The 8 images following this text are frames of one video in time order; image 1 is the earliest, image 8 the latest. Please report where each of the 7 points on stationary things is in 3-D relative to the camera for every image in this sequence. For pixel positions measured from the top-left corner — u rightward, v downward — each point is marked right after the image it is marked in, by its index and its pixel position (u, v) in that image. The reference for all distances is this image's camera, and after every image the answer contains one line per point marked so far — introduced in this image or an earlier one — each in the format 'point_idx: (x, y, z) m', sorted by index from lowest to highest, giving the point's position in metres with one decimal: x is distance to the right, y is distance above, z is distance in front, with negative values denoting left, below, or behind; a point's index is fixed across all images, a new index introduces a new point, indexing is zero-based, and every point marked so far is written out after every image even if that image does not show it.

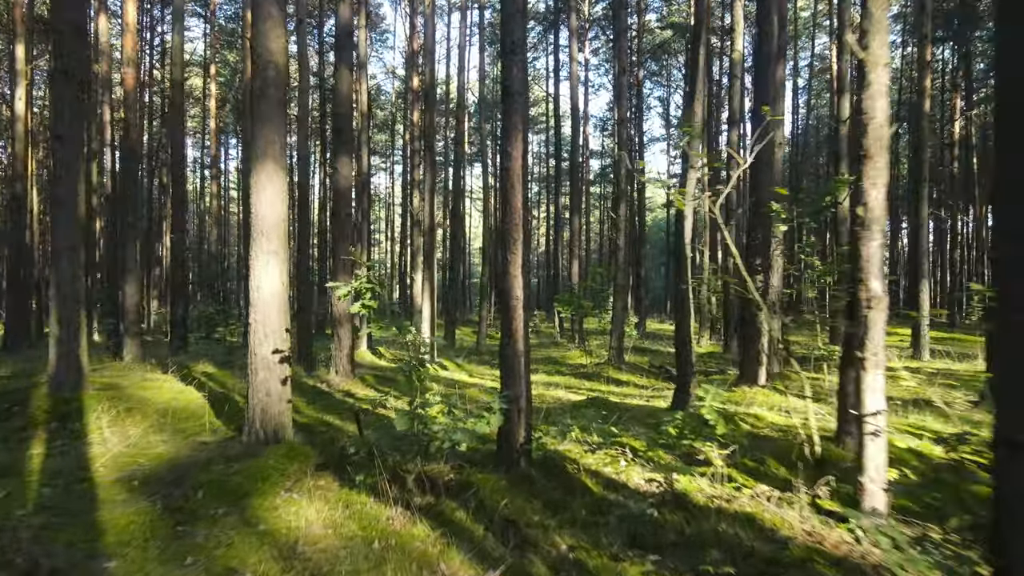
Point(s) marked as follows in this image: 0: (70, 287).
0: (-3.7, 0.0, +6.9) m
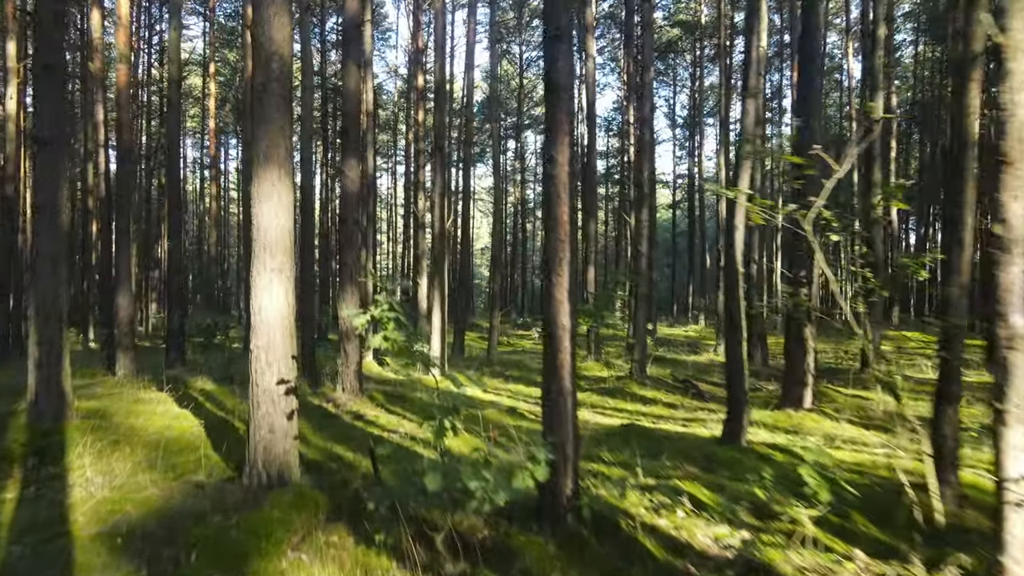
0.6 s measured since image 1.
0: (-3.5, -0.1, +6.2) m
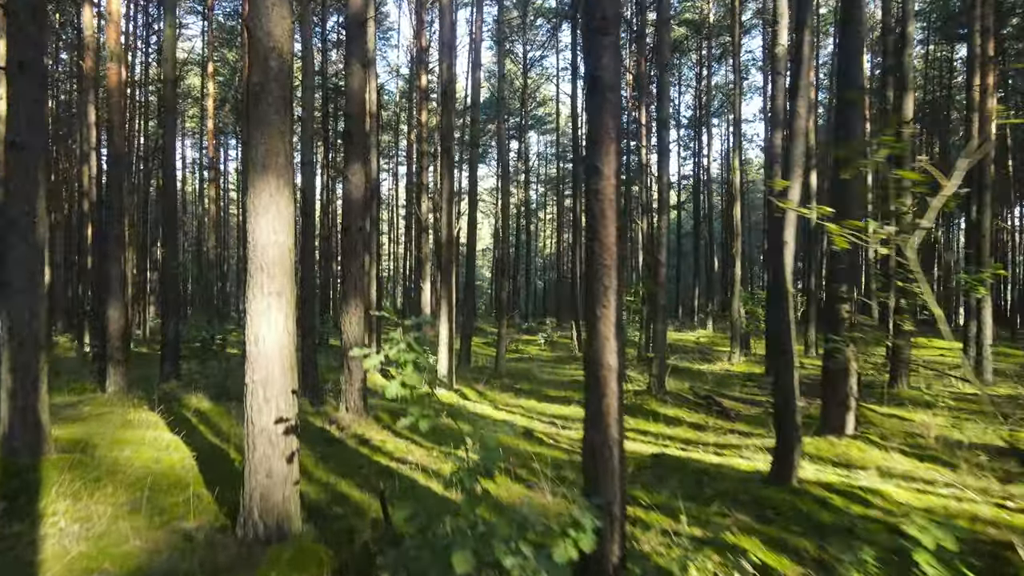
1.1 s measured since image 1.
0: (-3.3, -0.3, +5.6) m
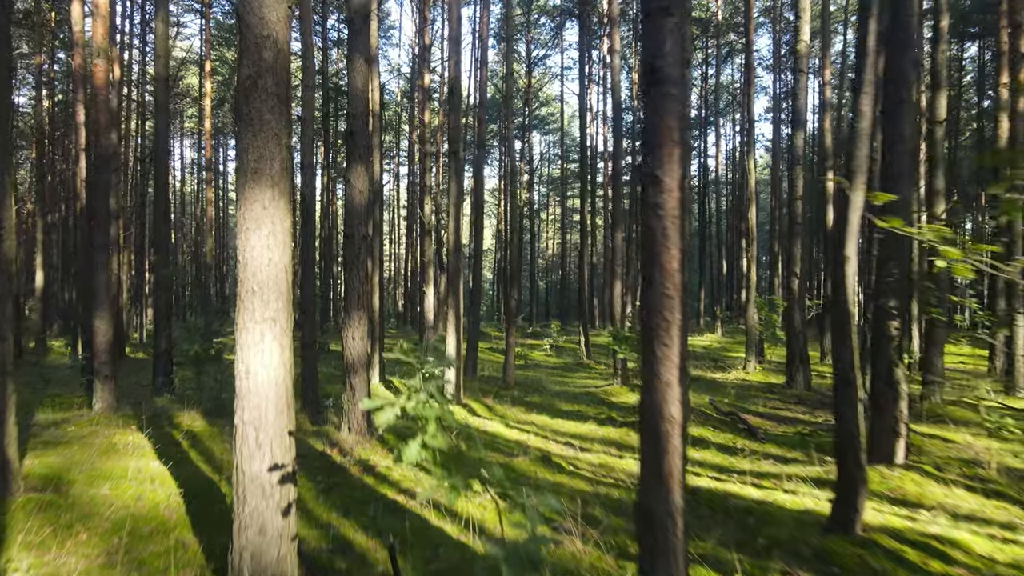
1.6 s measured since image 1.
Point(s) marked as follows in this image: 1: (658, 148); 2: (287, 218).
0: (-3.2, -0.4, +5.0) m
1: (+0.5, +0.5, +2.9) m
2: (-1.1, +0.3, +4.0) m
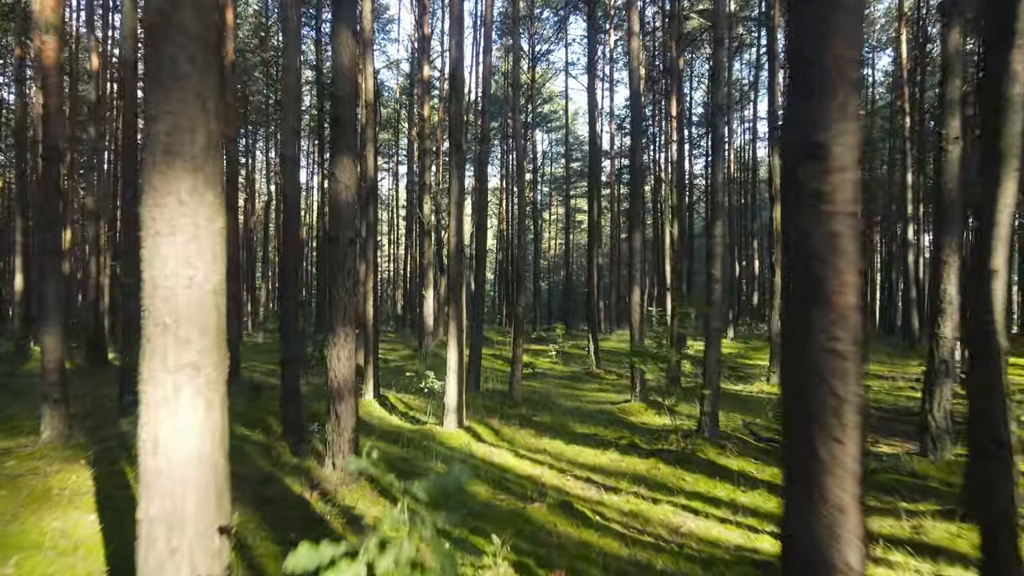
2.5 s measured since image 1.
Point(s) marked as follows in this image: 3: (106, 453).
0: (-3.1, -0.5, +3.8) m
1: (+0.6, +0.4, +1.6) m
2: (-1.0, +0.2, +2.8) m
3: (-3.8, -1.6, +7.7) m
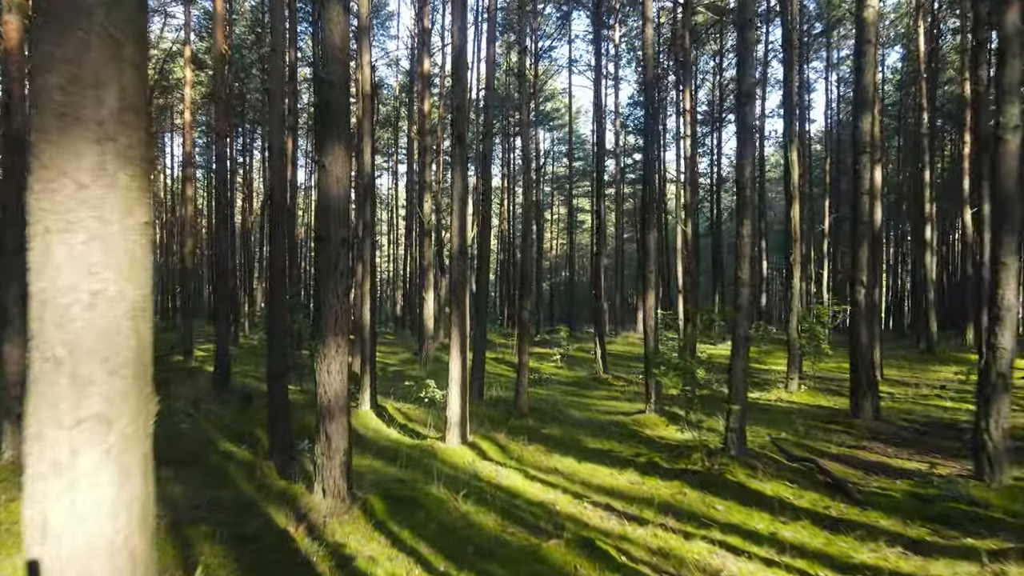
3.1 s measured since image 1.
0: (-3.0, -0.5, +3.0) m
1: (+0.7, +0.3, +0.9) m
2: (-0.9, +0.2, +2.0) m
3: (-3.7, -1.6, +6.9) m
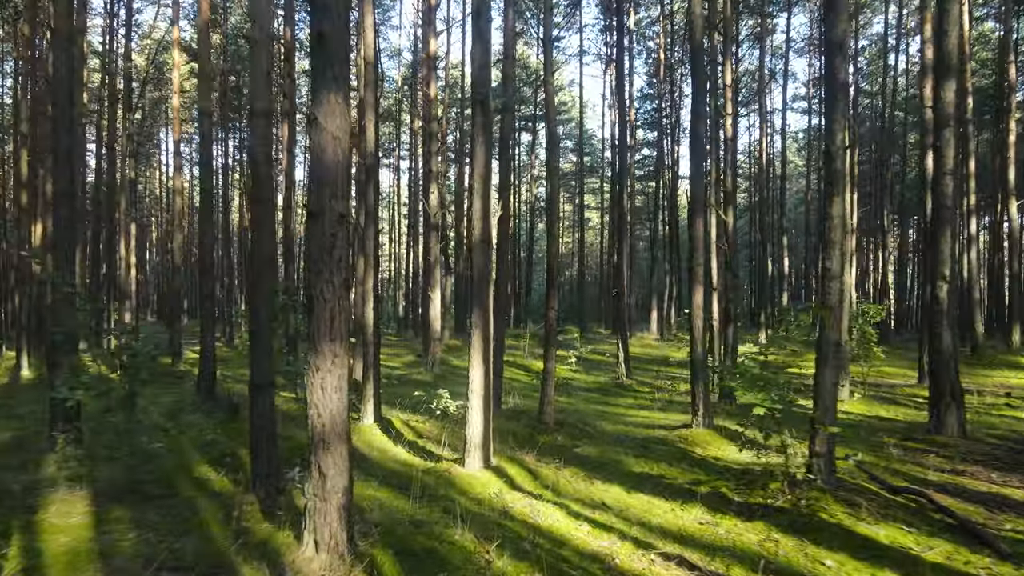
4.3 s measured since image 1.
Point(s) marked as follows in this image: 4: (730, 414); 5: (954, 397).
0: (-2.7, -0.5, +1.5) m
1: (+1.0, +0.4, -0.6) m
2: (-0.6, +0.3, +0.5) m
3: (-3.4, -1.5, +5.4) m
4: (+2.8, -1.6, +10.6) m
5: (+5.1, -1.3, +9.4) m
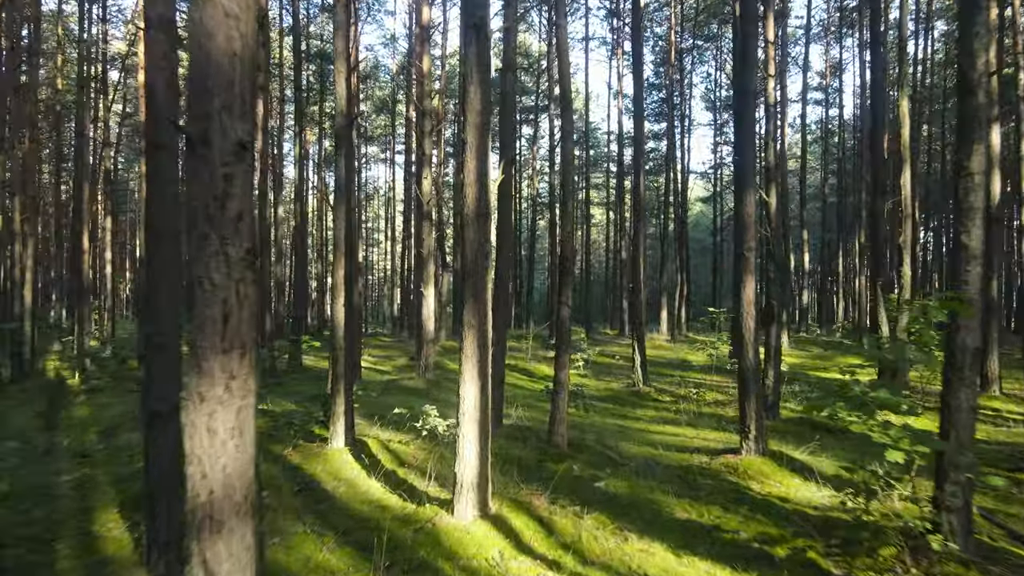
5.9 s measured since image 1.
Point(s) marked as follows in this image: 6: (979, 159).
0: (-2.6, -0.4, -0.5) m
1: (+1.0, +0.5, -2.6) m
2: (-0.6, +0.3, -1.5) m
3: (-3.4, -1.5, +3.5) m
4: (+2.9, -1.6, +8.7) m
5: (+5.2, -1.2, +7.5) m
6: (+2.7, +0.8, +4.8) m
